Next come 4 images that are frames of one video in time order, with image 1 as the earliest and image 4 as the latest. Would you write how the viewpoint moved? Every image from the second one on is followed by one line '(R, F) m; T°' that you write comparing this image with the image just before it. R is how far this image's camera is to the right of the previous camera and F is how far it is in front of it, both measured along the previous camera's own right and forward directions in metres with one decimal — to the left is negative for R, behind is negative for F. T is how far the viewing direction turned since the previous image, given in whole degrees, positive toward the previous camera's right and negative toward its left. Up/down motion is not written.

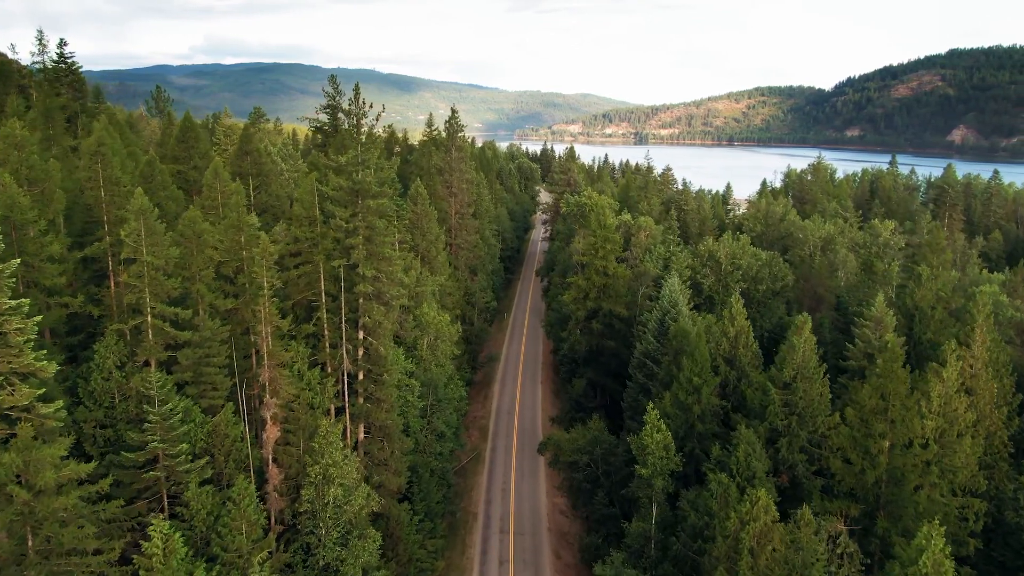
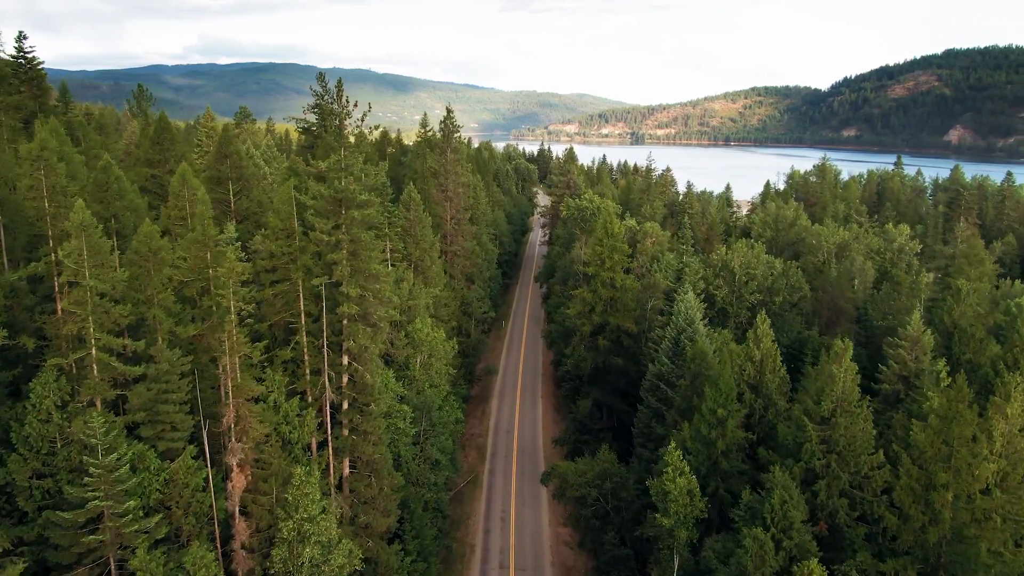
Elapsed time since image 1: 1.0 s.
(-0.2, +3.5) m; 0°
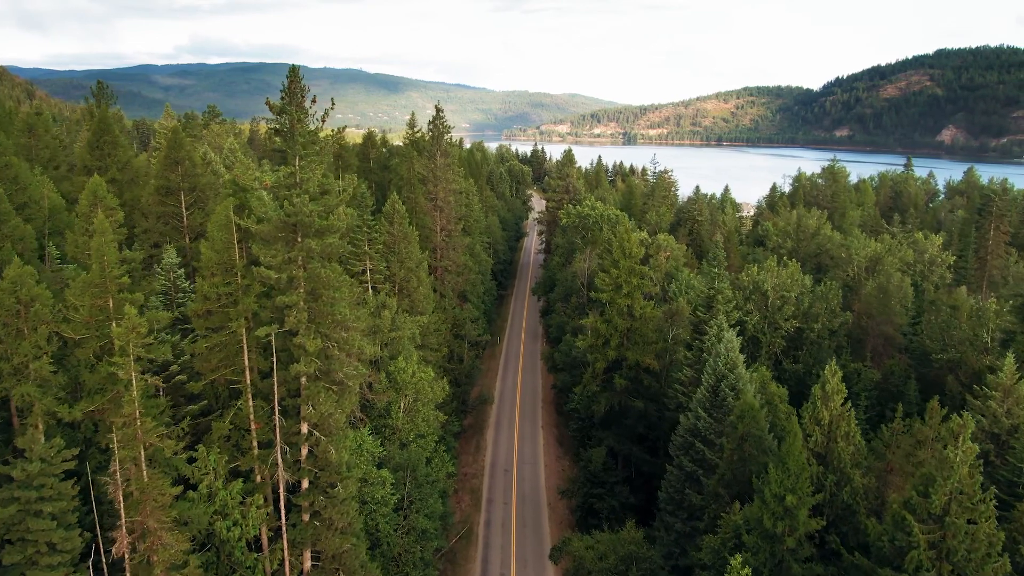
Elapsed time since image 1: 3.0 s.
(-0.4, +6.7) m; +1°
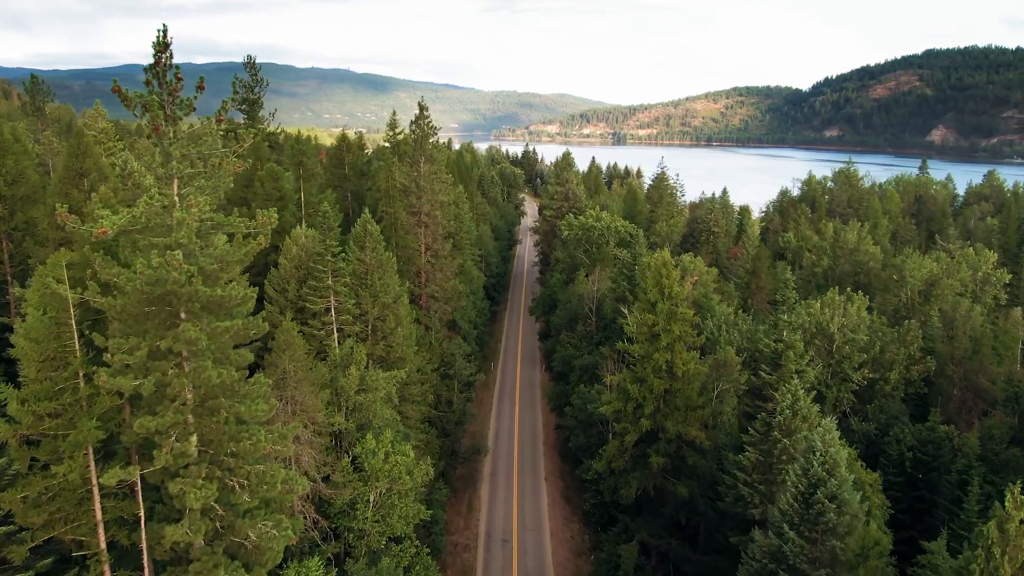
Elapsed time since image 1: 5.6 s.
(-0.6, +8.9) m; +1°
